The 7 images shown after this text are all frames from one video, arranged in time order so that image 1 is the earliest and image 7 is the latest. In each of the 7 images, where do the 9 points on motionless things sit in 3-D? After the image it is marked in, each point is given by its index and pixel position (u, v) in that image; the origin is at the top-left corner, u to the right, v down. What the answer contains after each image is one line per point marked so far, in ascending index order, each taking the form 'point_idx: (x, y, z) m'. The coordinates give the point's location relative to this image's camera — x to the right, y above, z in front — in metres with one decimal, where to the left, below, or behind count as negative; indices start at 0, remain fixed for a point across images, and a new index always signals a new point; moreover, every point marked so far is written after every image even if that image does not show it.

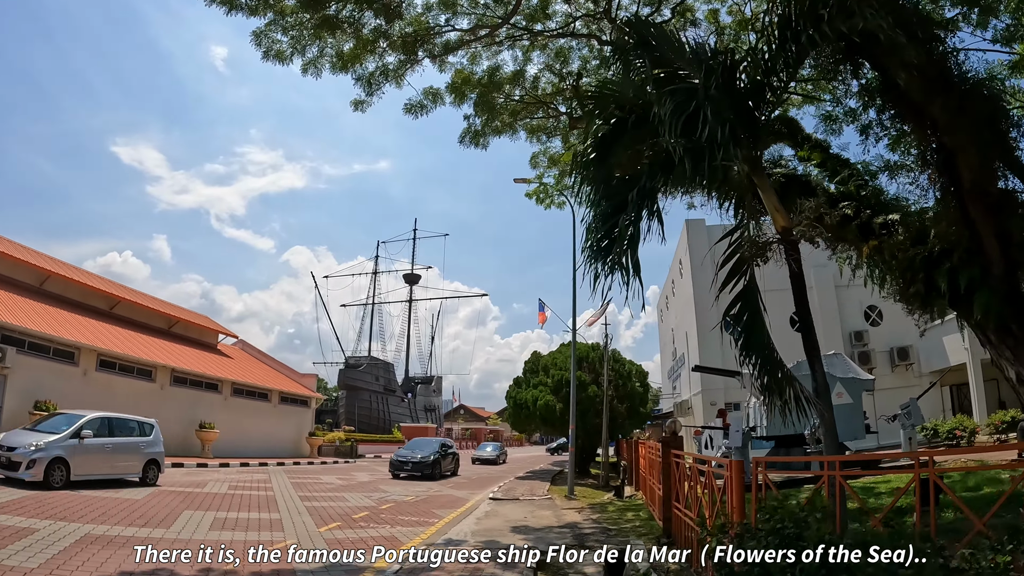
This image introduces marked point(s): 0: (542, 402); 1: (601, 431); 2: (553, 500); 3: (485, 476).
0: (+0.8, -3.3, +17.9) m
1: (+2.5, -4.0, +17.0) m
2: (+0.9, -4.6, +13.2) m
3: (-0.9, -6.1, +19.8) m
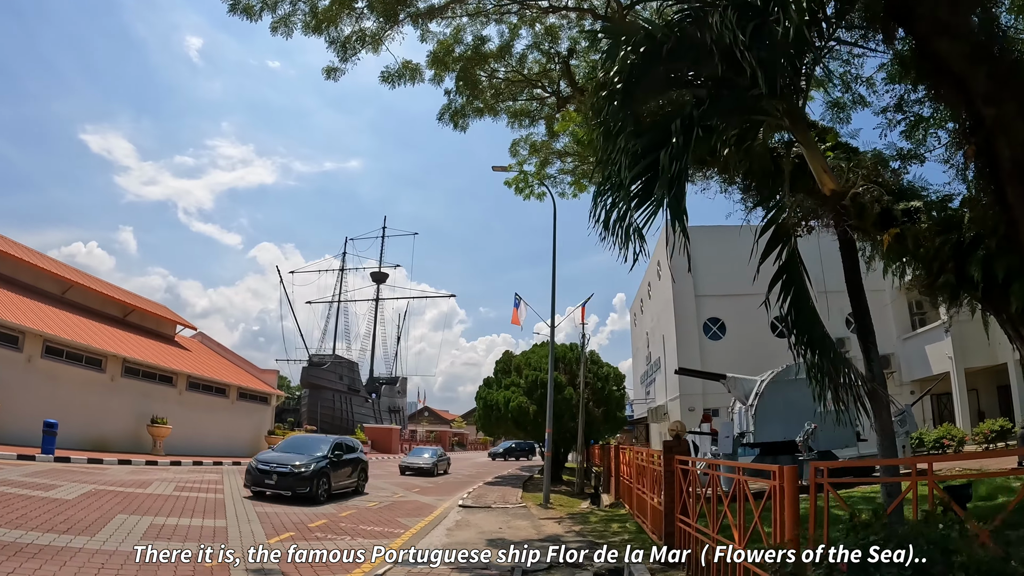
0: (+0.1, -3.2, +17.0) m
1: (+1.8, -3.9, +16.2) m
2: (+0.3, -4.4, +12.3) m
3: (-1.8, -5.9, +18.7) m
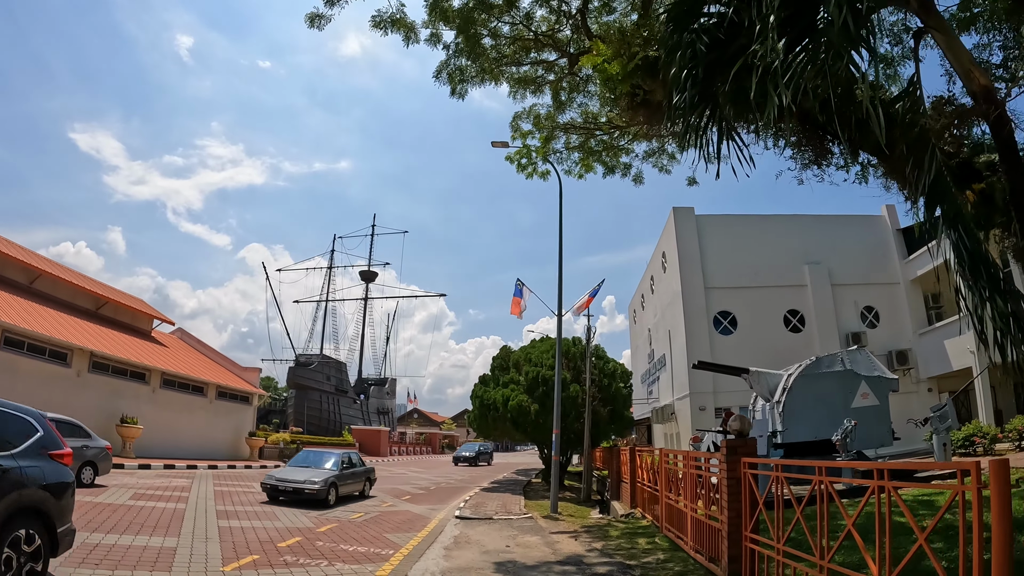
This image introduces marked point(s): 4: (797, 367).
0: (0.0, -2.9, +15.5) m
1: (+1.8, -3.6, +14.8) m
2: (+0.4, -4.1, +10.9) m
3: (-1.9, -5.6, +17.3) m
4: (+6.2, -1.7, +13.4) m
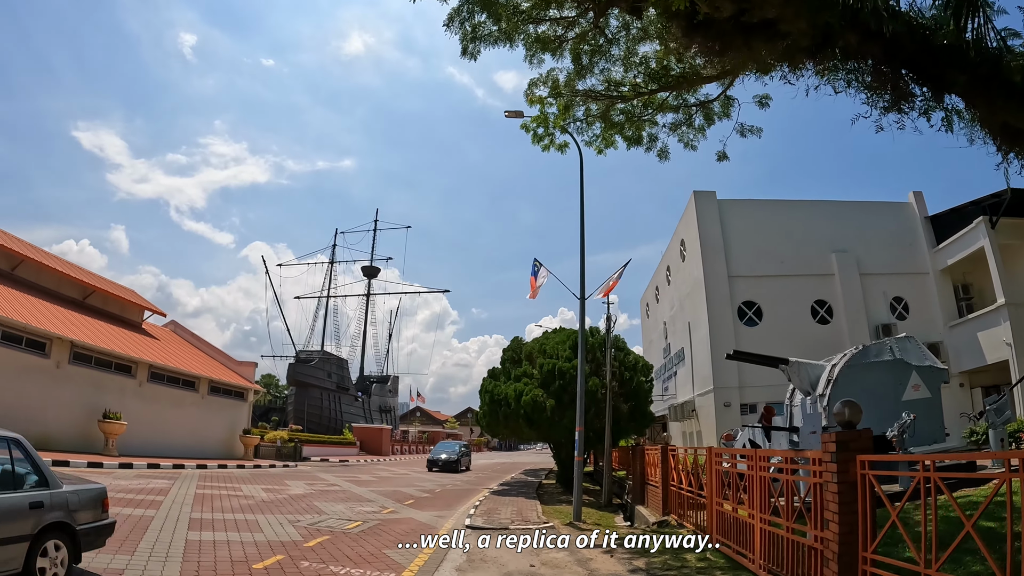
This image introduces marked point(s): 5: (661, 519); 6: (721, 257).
0: (+0.3, -2.5, +14.2) m
1: (+2.1, -3.2, +13.5) m
2: (+0.7, -3.8, +9.6) m
3: (-1.6, -5.3, +16.0) m
4: (+6.4, -1.3, +12.0) m
5: (+2.5, -3.8, +10.2) m
6: (+6.6, +1.0, +19.4) m
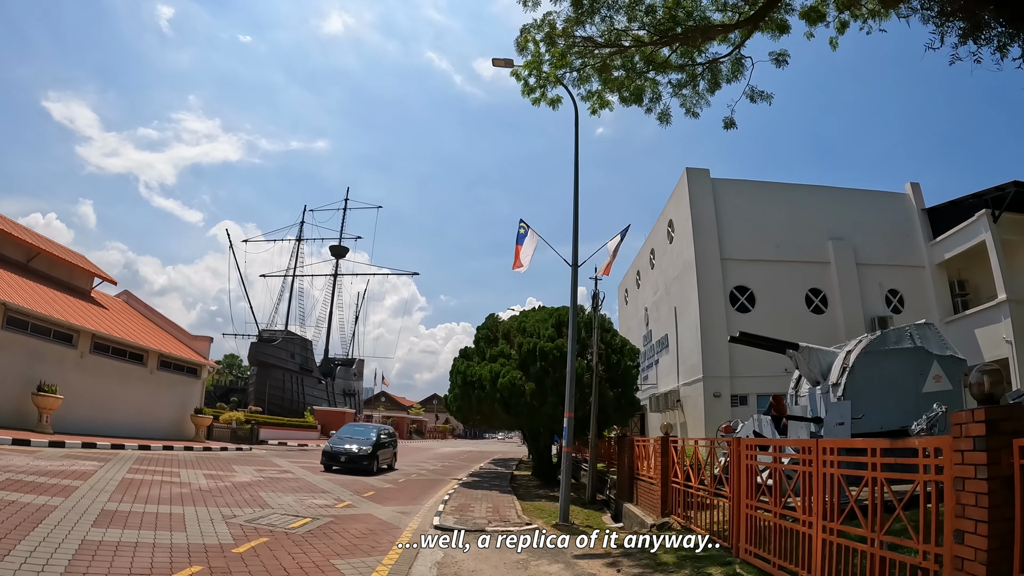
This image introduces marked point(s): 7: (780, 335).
0: (-0.1, -1.9, +12.9) m
1: (+1.6, -2.7, +12.2) m
2: (+0.4, -3.3, +8.2) m
3: (-2.2, -4.5, +14.6) m
4: (+6.1, -1.0, +10.9) m
5: (+2.1, -3.4, +9.0) m
6: (+6.0, +1.5, +18.3) m
7: (+7.8, -1.4, +18.2) m
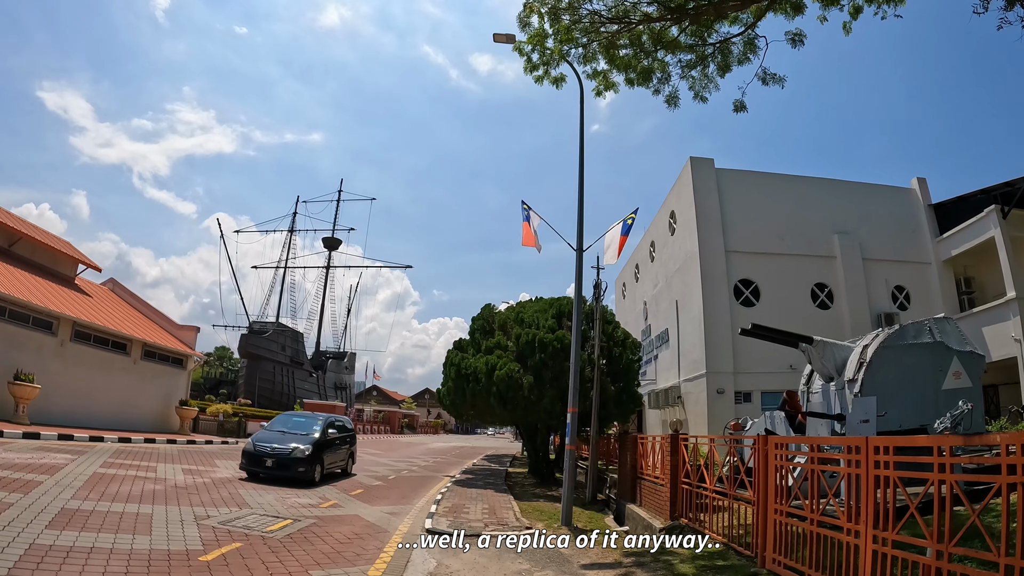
0: (-0.2, -1.7, +12.2) m
1: (+1.5, -2.5, +11.6) m
2: (+0.3, -3.1, +7.6) m
3: (-2.3, -4.3, +13.9) m
4: (+6.1, -0.8, +10.4) m
5: (+2.1, -3.2, +8.4) m
6: (+5.9, +1.7, +17.7) m
7: (+7.7, -1.2, +17.6) m
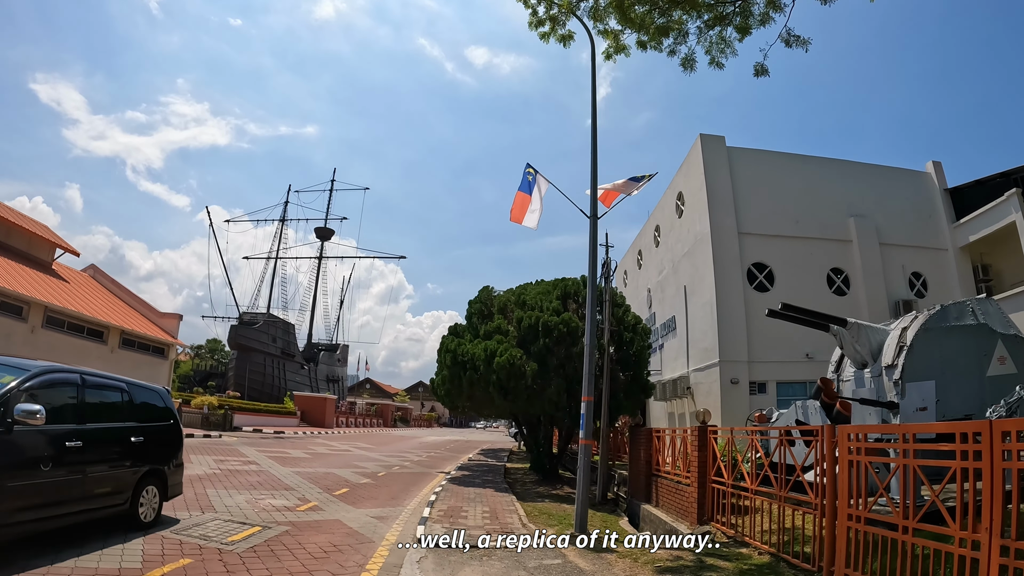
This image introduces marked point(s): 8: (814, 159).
0: (-0.2, -1.3, +11.2) m
1: (+1.6, -2.1, +10.6) m
2: (+0.4, -2.7, +6.6) m
3: (-2.3, -3.9, +12.9) m
4: (+6.1, -0.5, +9.4) m
5: (+2.2, -2.9, +7.4) m
6: (+5.9, +2.1, +16.7) m
7: (+7.7, -0.8, +16.6) m
8: (+8.7, +3.8, +17.8) m
